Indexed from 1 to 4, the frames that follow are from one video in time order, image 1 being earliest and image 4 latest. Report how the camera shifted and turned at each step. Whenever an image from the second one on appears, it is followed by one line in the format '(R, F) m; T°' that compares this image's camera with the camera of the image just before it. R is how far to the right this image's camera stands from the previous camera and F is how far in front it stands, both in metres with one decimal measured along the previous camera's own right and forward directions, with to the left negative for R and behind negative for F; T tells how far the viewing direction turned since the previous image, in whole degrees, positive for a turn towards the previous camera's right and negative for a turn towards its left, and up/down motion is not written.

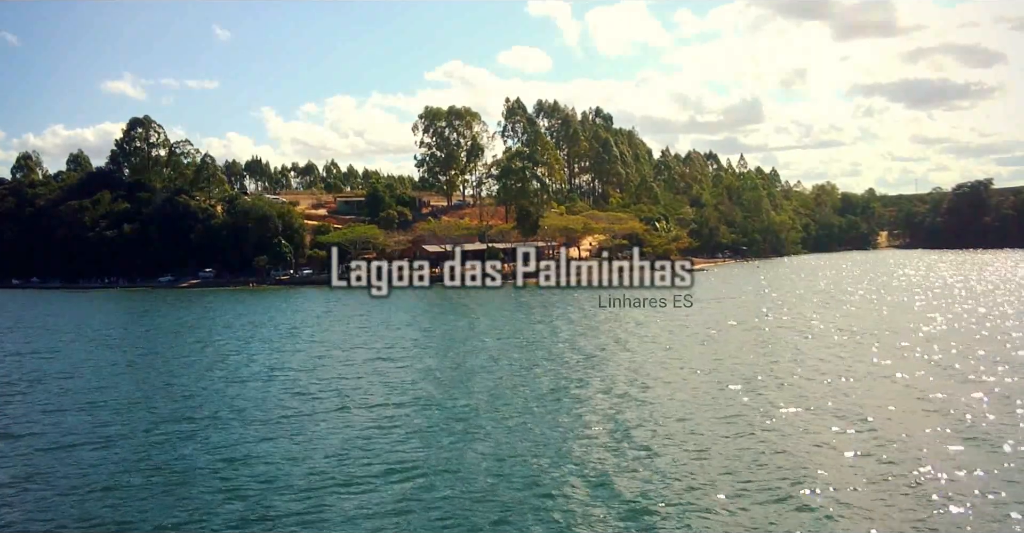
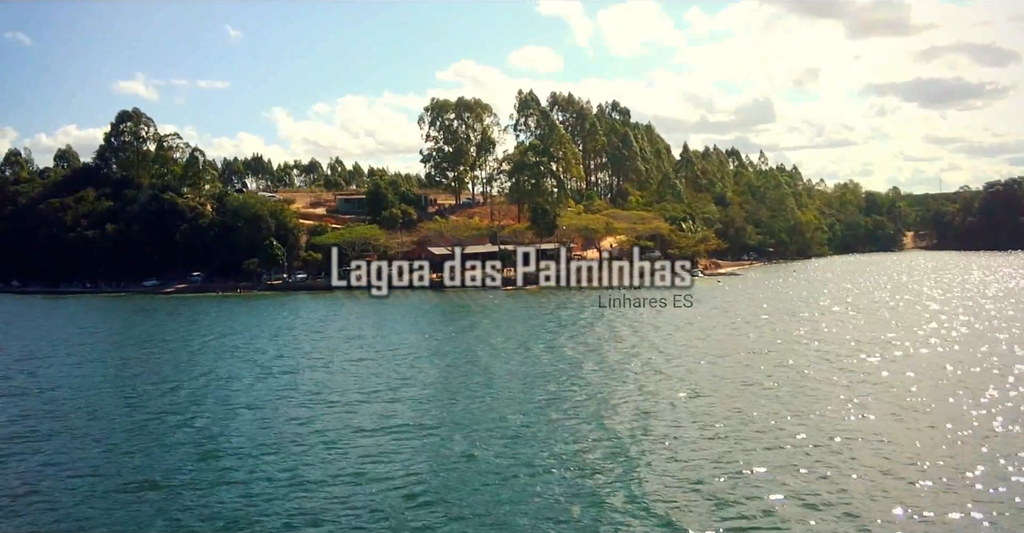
(-0.2, +5.7) m; -1°
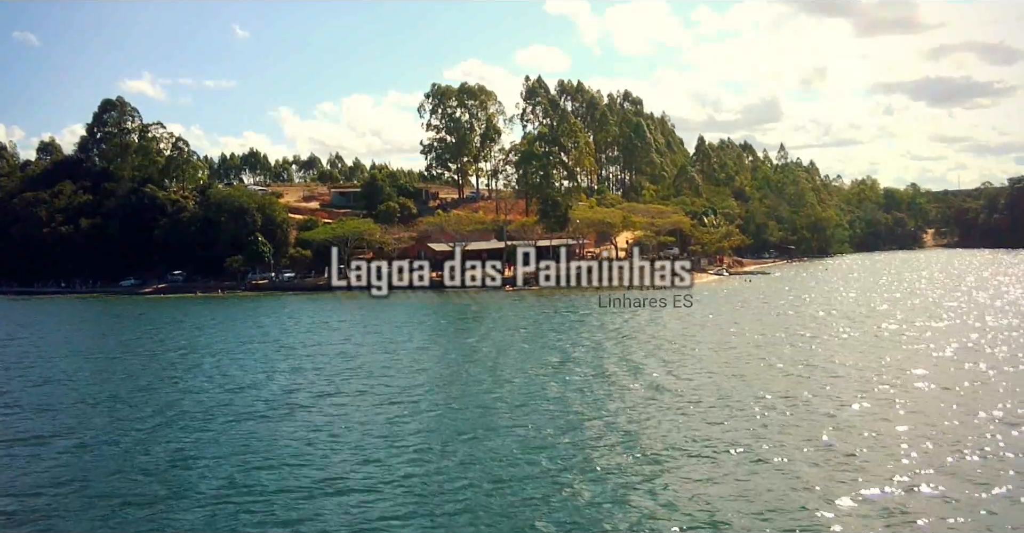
(0.0, +5.1) m; 0°
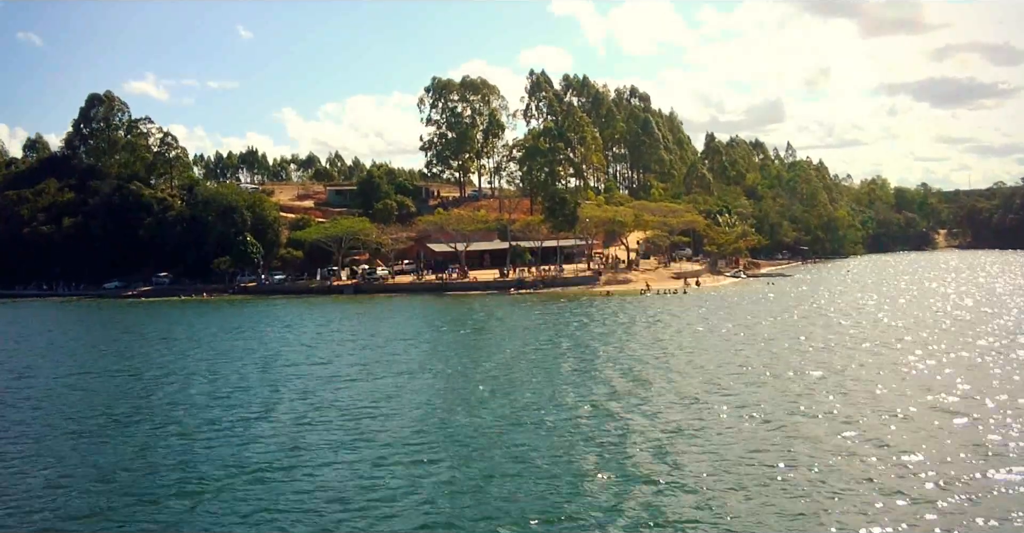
(-0.1, +3.1) m; 0°
